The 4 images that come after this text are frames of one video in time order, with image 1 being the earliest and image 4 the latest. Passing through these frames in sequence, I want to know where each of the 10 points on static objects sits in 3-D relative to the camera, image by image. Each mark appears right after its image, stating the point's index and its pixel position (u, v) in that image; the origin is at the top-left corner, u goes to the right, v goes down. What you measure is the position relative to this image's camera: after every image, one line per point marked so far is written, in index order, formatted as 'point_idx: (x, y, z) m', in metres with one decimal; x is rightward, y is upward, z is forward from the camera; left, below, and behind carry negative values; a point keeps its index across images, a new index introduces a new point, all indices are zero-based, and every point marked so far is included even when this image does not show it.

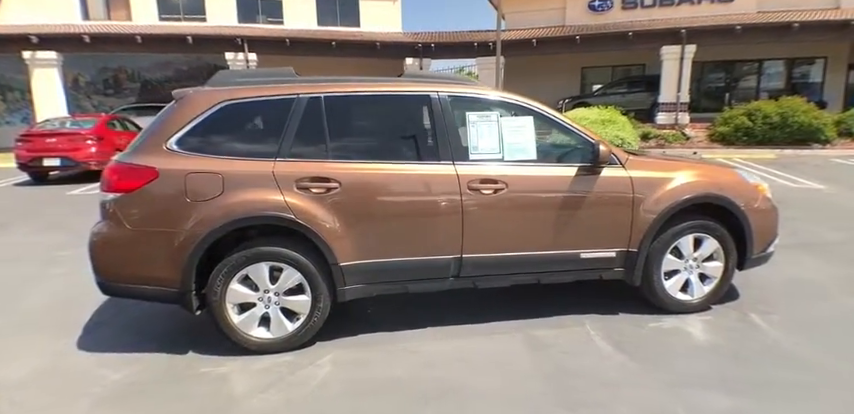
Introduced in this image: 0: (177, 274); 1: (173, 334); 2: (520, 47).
0: (-1.5, -0.4, +2.9) m
1: (-1.8, -0.9, +3.4) m
2: (+3.6, +6.1, +18.1) m
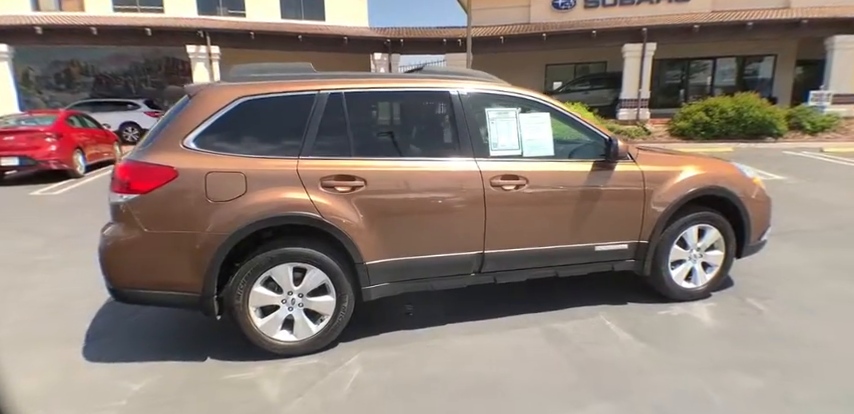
0: (-1.4, -0.4, +2.8) m
1: (-1.7, -0.9, +3.2) m
2: (+2.4, +6.3, +18.3) m
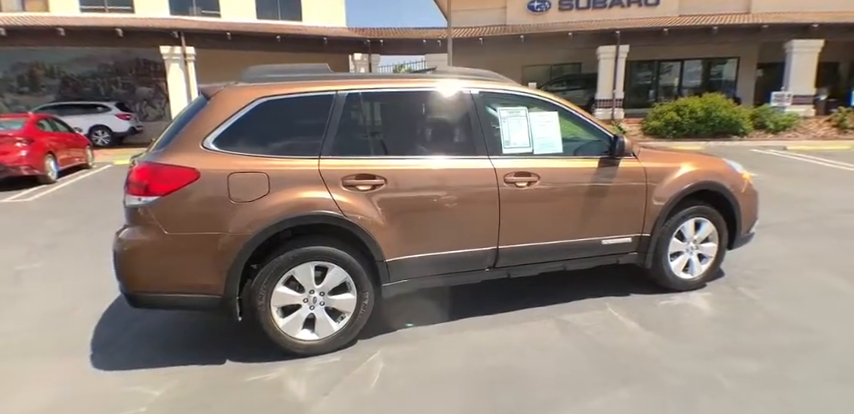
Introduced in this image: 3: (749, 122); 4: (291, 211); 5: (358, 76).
0: (-1.2, -0.4, +2.8) m
1: (-1.5, -0.9, +3.2) m
2: (+1.5, +6.3, +18.4) m
3: (+10.6, +2.8, +15.6) m
4: (-0.8, 0.0, +2.8) m
5: (-0.5, +0.9, +3.2) m
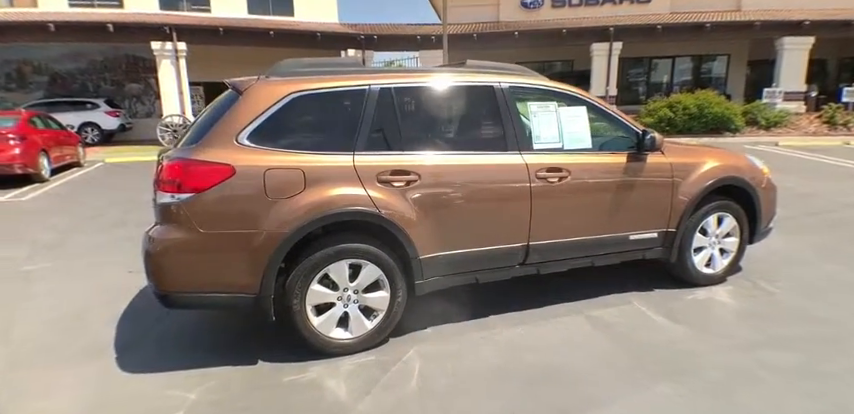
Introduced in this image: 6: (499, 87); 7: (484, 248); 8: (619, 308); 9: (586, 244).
0: (-1.0, -0.4, +2.7) m
1: (-1.3, -0.9, +3.1) m
2: (+1.3, +6.5, +18.4) m
3: (+10.5, +3.0, +15.8) m
4: (-0.6, 0.0, +2.7) m
5: (-0.3, +0.9, +3.1) m
6: (+0.5, +0.8, +3.3) m
7: (+0.4, -0.3, +3.2) m
8: (+1.4, -0.8, +3.6) m
9: (+1.2, -0.3, +3.5) m
